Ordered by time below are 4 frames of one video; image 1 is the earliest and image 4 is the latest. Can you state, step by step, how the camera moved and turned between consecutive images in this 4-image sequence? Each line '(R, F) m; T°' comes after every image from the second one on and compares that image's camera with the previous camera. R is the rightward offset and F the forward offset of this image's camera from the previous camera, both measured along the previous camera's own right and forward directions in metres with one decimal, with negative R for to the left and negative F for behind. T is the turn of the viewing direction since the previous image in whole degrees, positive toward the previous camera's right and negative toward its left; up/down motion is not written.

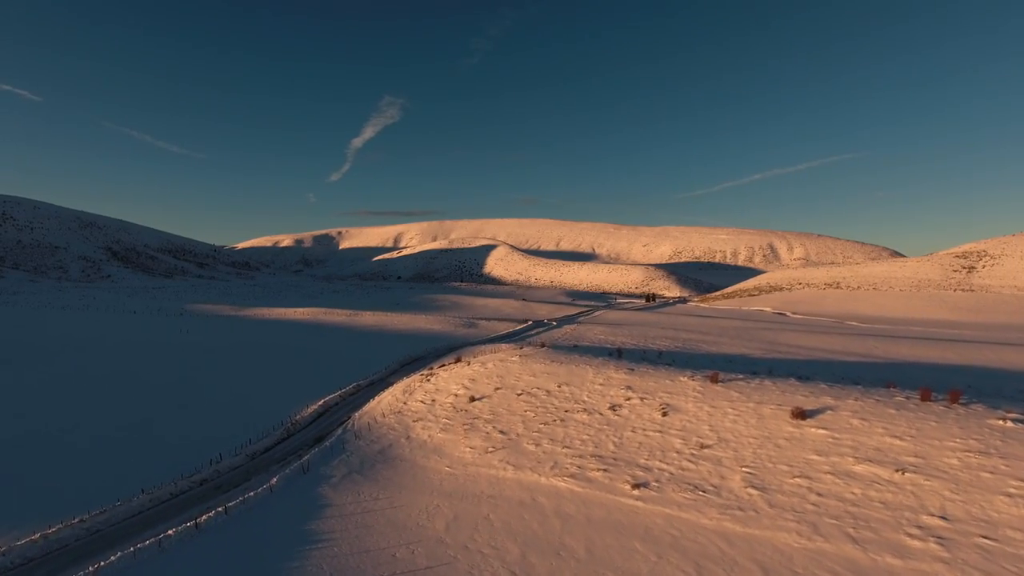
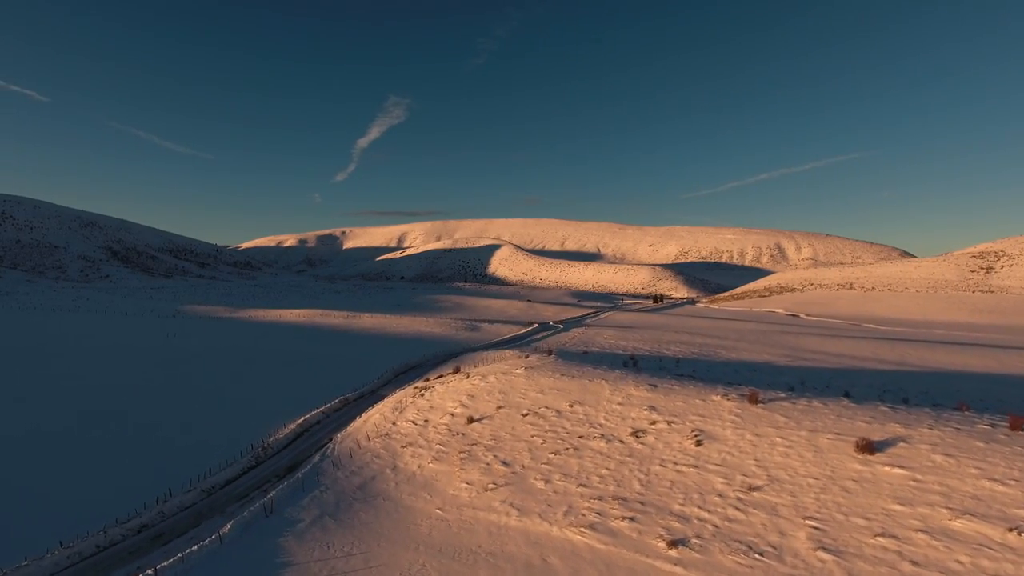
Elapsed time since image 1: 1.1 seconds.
(0.0, +1.4) m; -1°
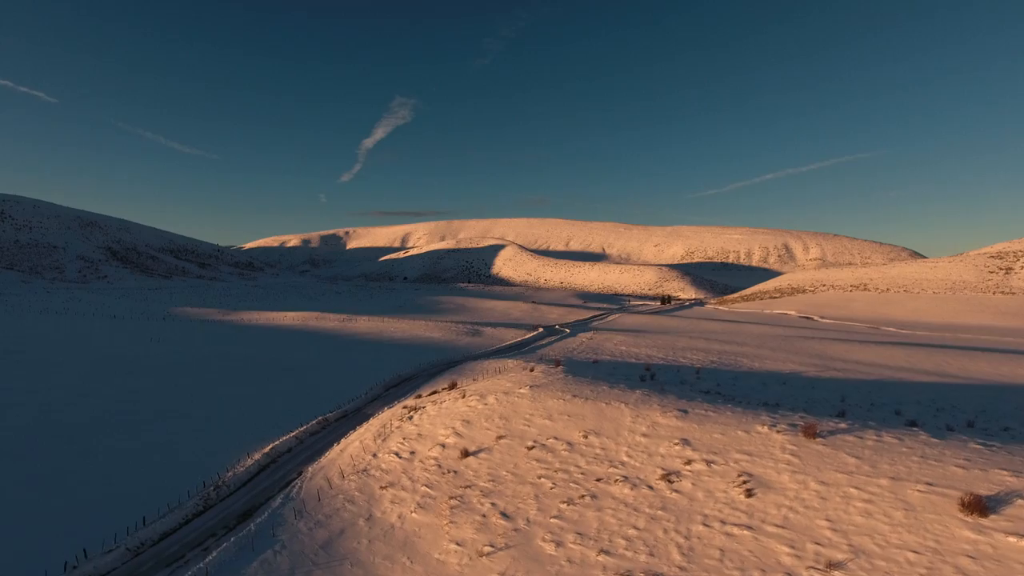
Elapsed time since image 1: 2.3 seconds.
(0.0, +1.5) m; -1°
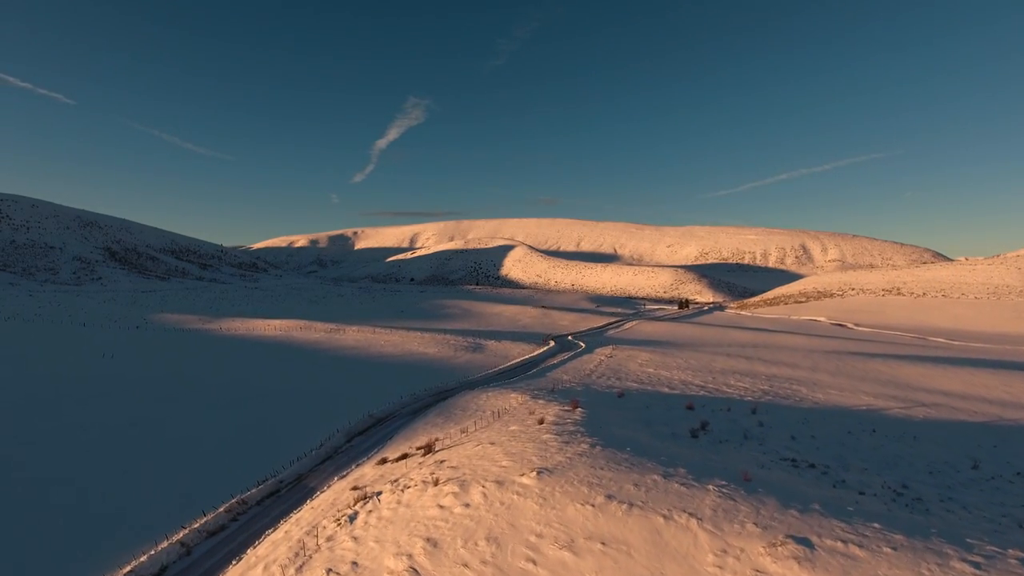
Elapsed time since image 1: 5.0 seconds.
(+0.2, +3.4) m; -1°
